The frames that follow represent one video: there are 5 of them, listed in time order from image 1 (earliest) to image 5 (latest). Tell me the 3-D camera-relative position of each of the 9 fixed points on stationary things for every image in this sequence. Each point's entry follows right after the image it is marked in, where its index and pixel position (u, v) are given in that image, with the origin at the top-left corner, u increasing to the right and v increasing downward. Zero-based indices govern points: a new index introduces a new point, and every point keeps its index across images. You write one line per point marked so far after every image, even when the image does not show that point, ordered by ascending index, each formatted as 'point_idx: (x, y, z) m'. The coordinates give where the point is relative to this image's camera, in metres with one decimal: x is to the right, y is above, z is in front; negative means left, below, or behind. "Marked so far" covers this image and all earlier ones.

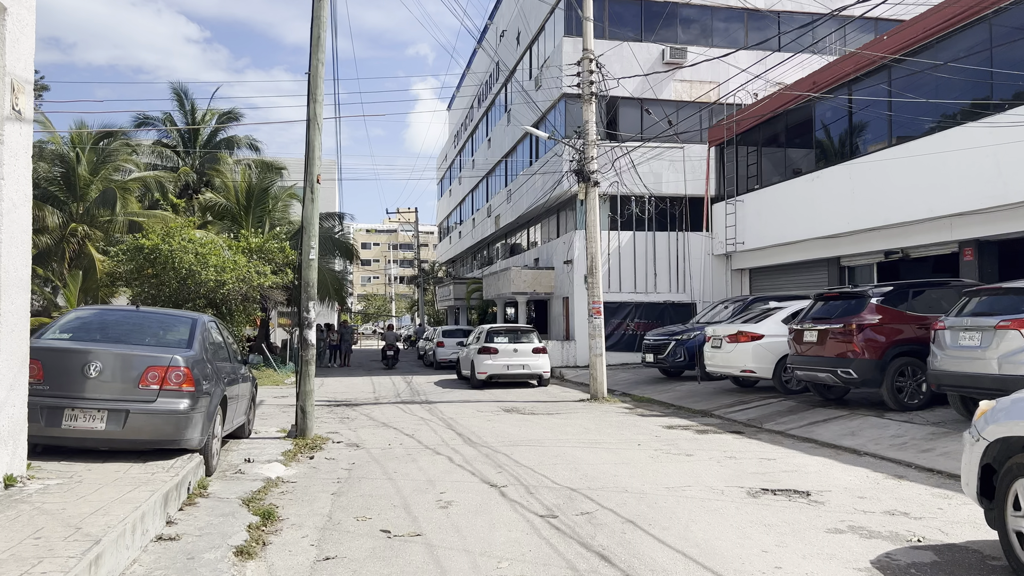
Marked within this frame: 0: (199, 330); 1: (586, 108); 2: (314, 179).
0: (-3.0, -0.4, +7.5) m
1: (+1.4, +3.3, +14.7) m
2: (-2.4, +1.4, +9.8) m
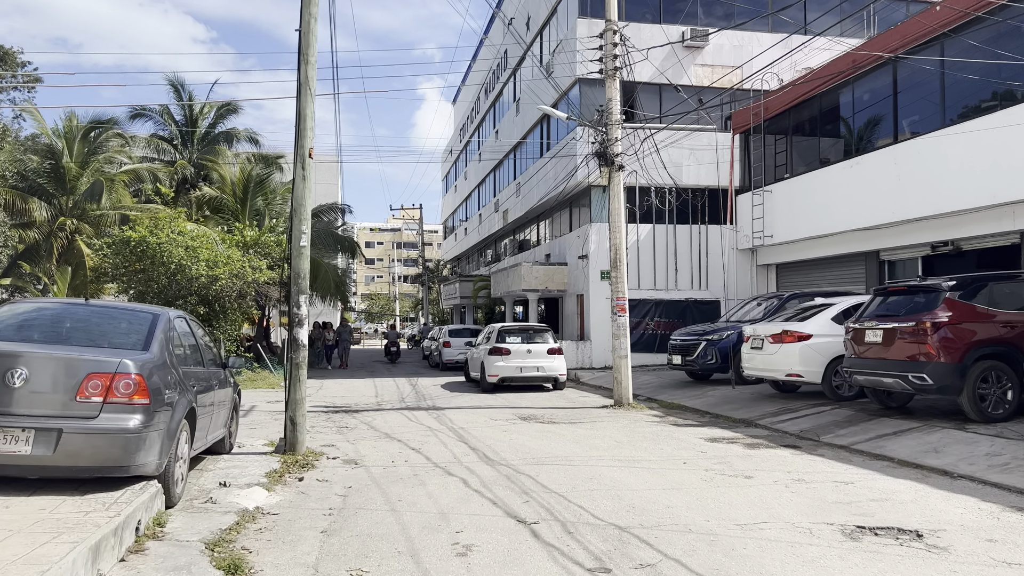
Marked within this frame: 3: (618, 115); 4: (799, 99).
0: (-2.7, -0.3, +6.1) m
1: (+1.6, +3.4, +13.4) m
2: (-2.2, +1.5, +8.5) m
3: (+1.8, +2.9, +13.4) m
4: (+6.8, +4.4, +18.7) m
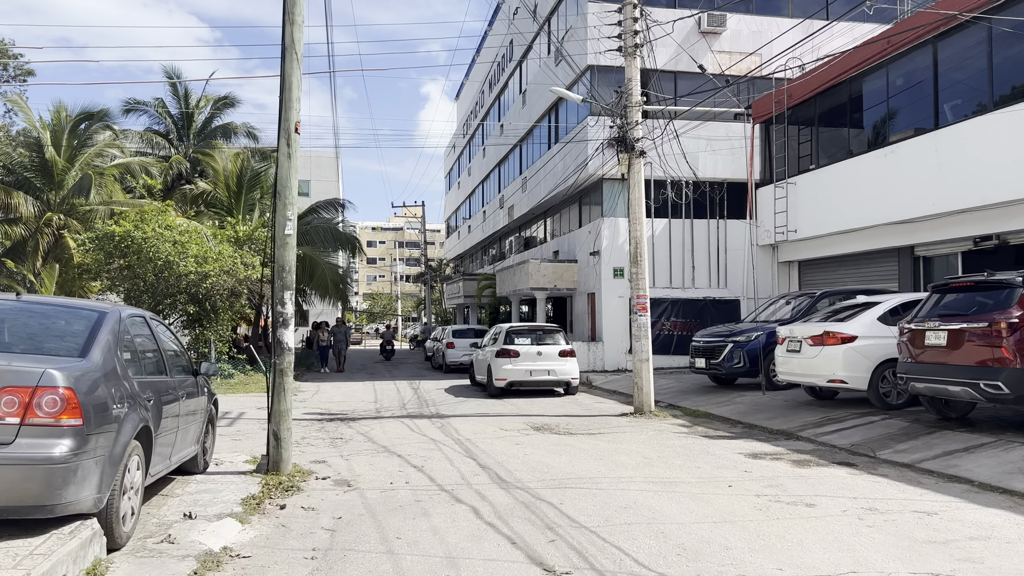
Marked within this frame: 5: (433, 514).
0: (-2.6, -0.3, +5.1) m
1: (+1.8, +3.5, +12.3) m
2: (-2.0, +1.5, +7.4) m
3: (+2.0, +3.0, +12.3) m
4: (+7.0, +4.5, +17.6) m
5: (-0.6, -1.7, +5.9) m
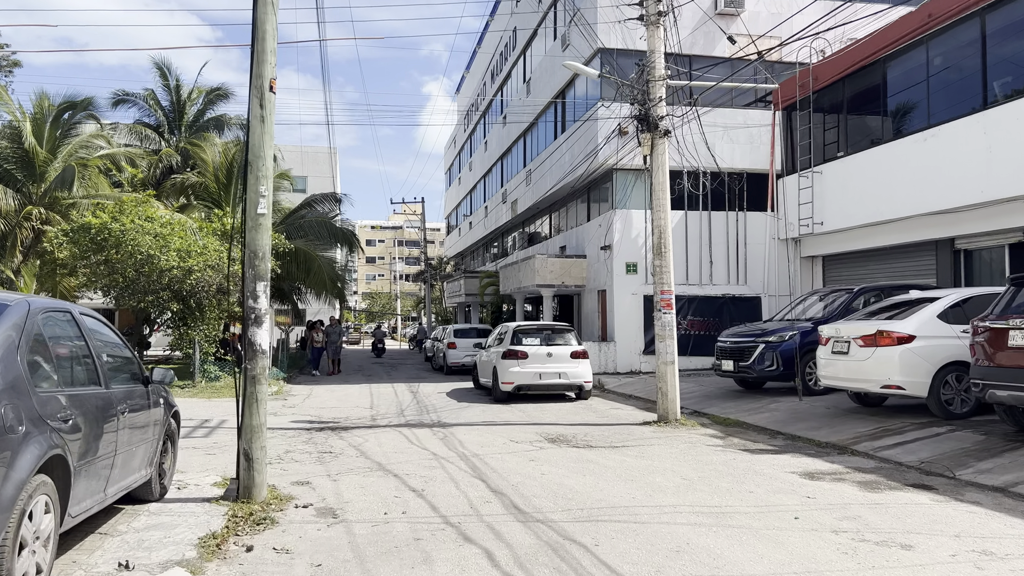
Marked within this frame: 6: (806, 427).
0: (-2.4, -0.2, +3.9) m
1: (+1.9, +3.5, +11.1) m
2: (-1.9, +1.6, +6.2) m
3: (+2.1, +3.0, +11.1) m
4: (+7.1, +4.6, +16.4) m
5: (-0.4, -1.6, +4.7) m
6: (+3.6, -1.7, +9.6) m
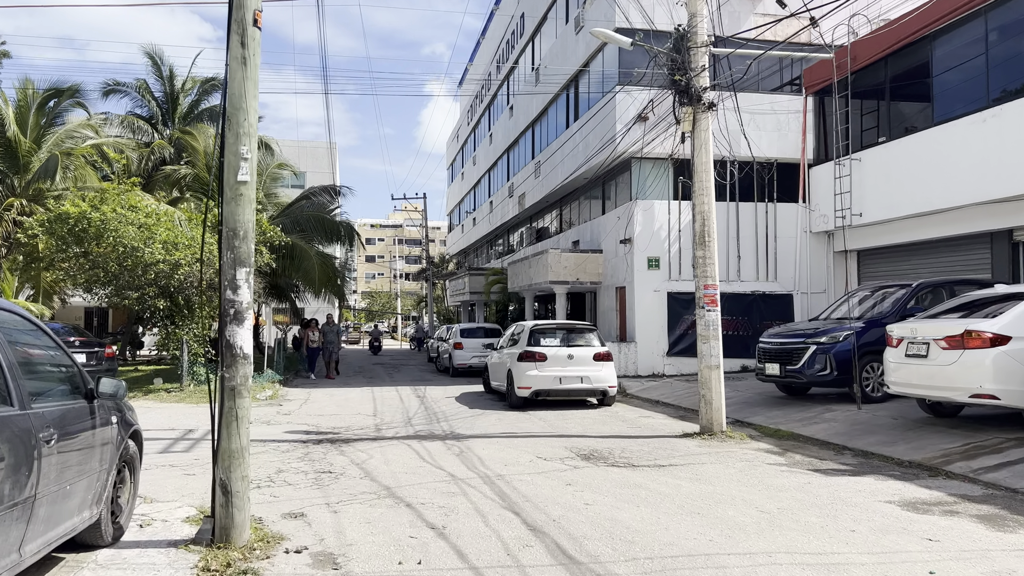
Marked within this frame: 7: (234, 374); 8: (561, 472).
0: (-2.2, -0.1, +2.6) m
1: (+2.2, +3.6, +9.8) m
2: (-1.6, +1.6, +4.9) m
3: (+2.4, +3.1, +9.9) m
4: (+7.4, +4.6, +15.1) m
5: (-0.2, -1.5, +3.4) m
6: (+3.8, -1.6, +8.4) m
7: (-1.7, -0.5, +4.8) m
8: (+0.5, -1.7, +7.3) m
